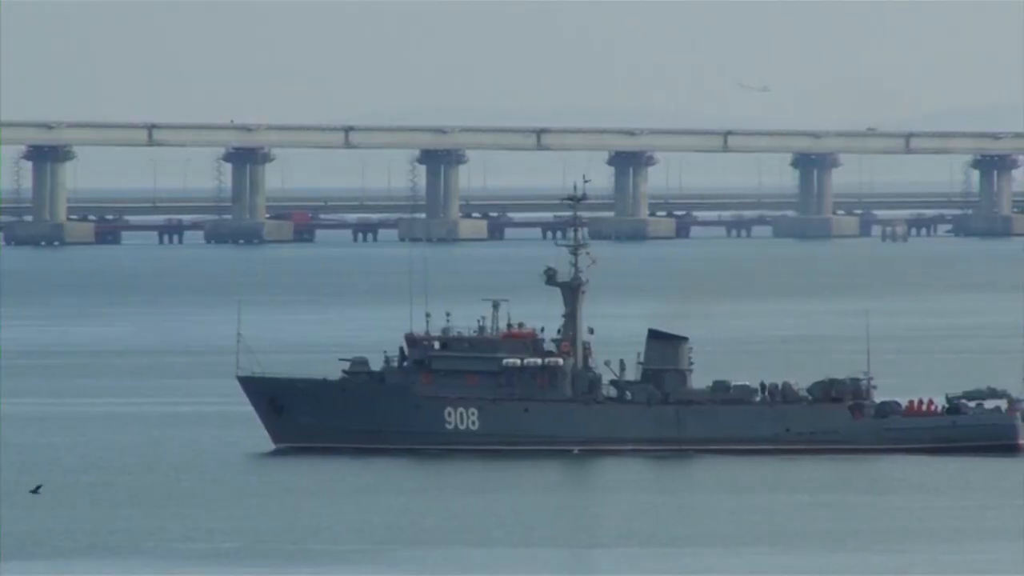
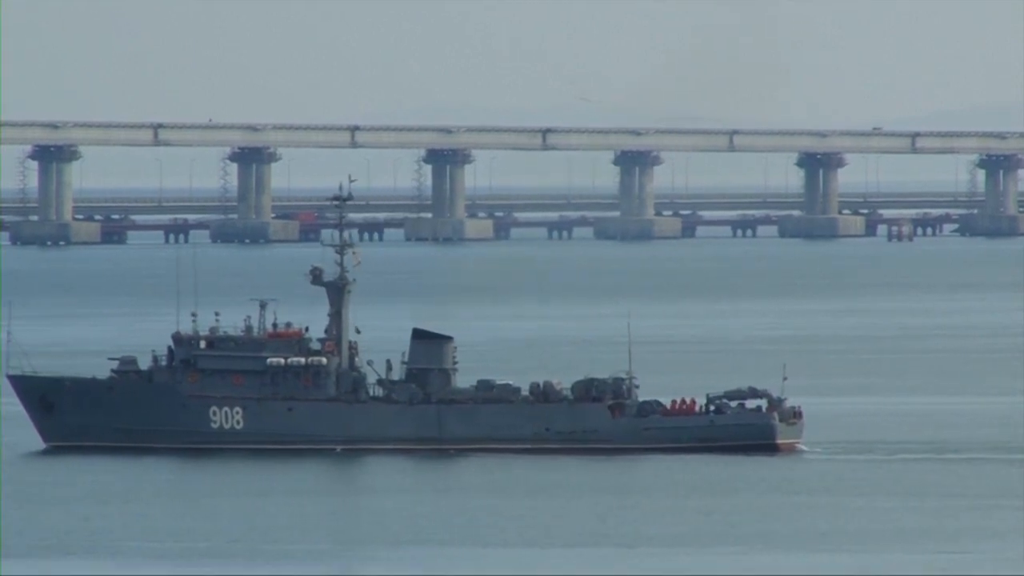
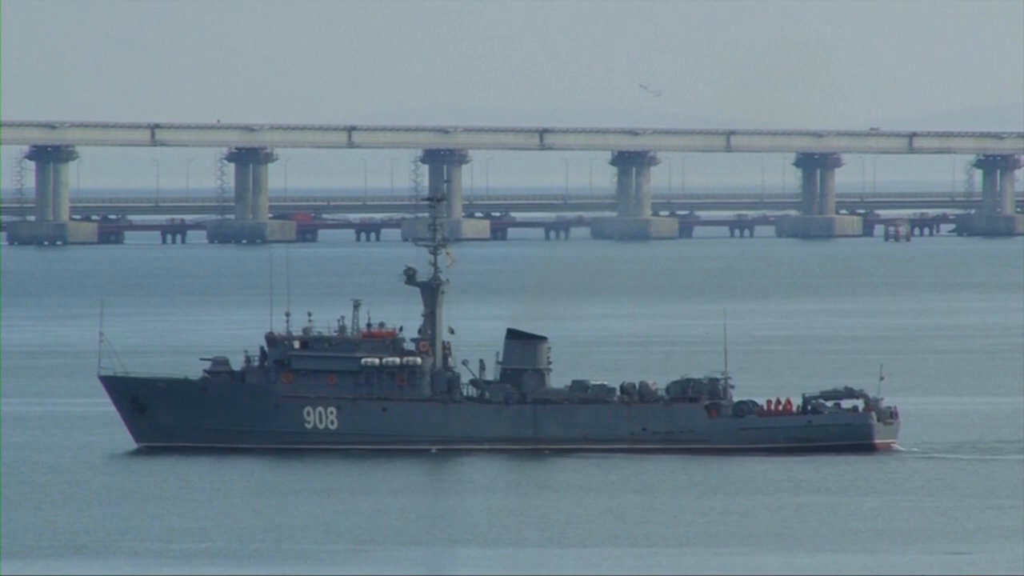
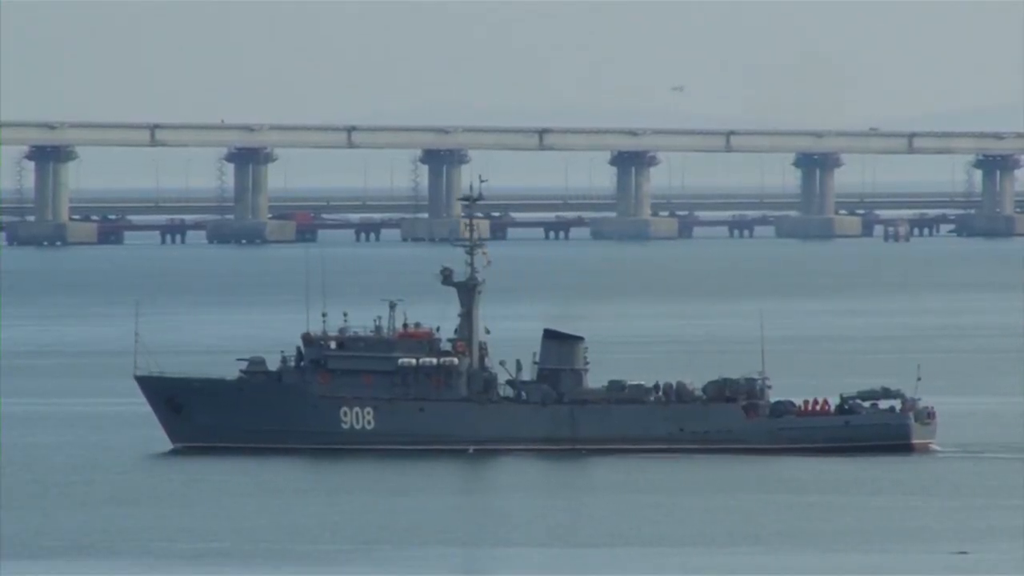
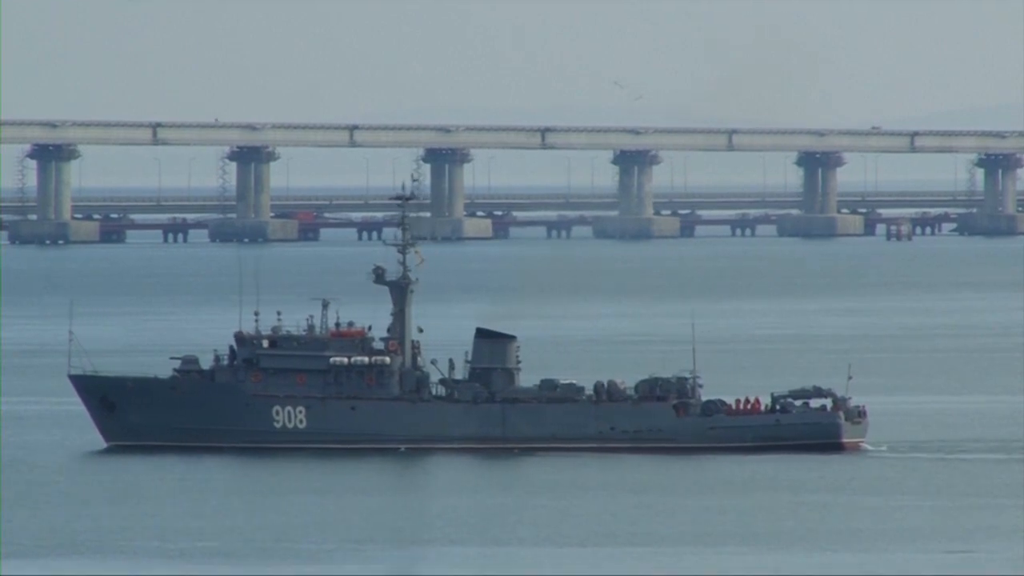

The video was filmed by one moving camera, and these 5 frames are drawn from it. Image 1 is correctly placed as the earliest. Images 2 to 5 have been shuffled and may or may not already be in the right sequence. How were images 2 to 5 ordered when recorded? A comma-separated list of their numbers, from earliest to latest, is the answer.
4, 3, 5, 2
